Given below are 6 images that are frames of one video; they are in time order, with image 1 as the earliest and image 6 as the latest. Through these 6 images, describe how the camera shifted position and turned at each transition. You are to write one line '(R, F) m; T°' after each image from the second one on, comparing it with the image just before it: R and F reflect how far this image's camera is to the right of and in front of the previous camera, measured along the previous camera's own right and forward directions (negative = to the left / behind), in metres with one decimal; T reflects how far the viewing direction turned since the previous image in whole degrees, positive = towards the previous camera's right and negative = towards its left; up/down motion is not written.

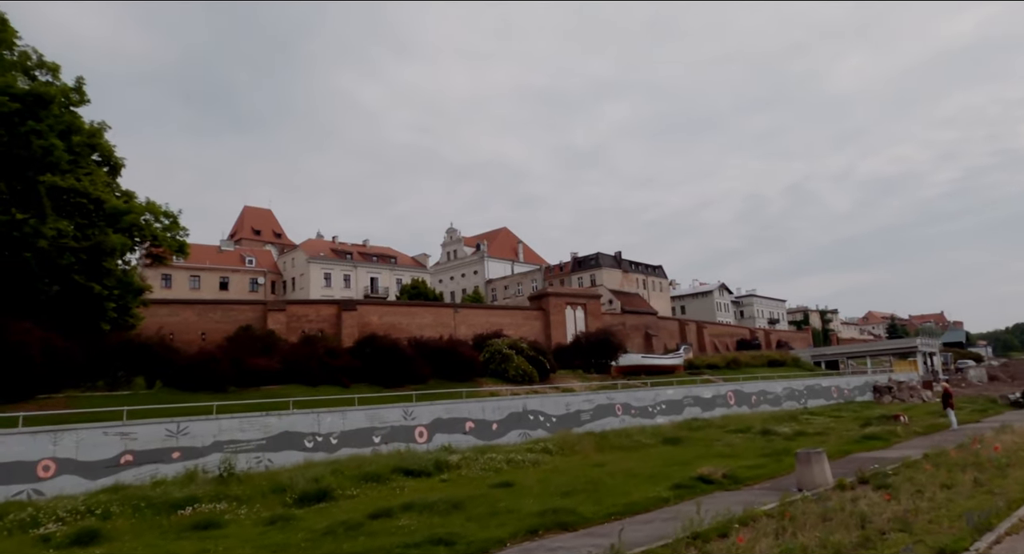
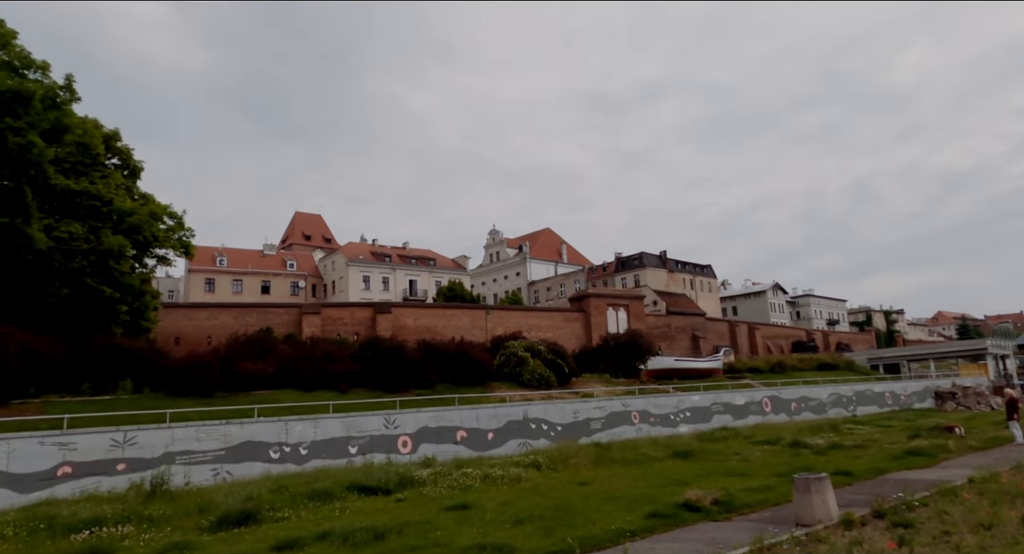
(+1.8, +2.0) m; -5°
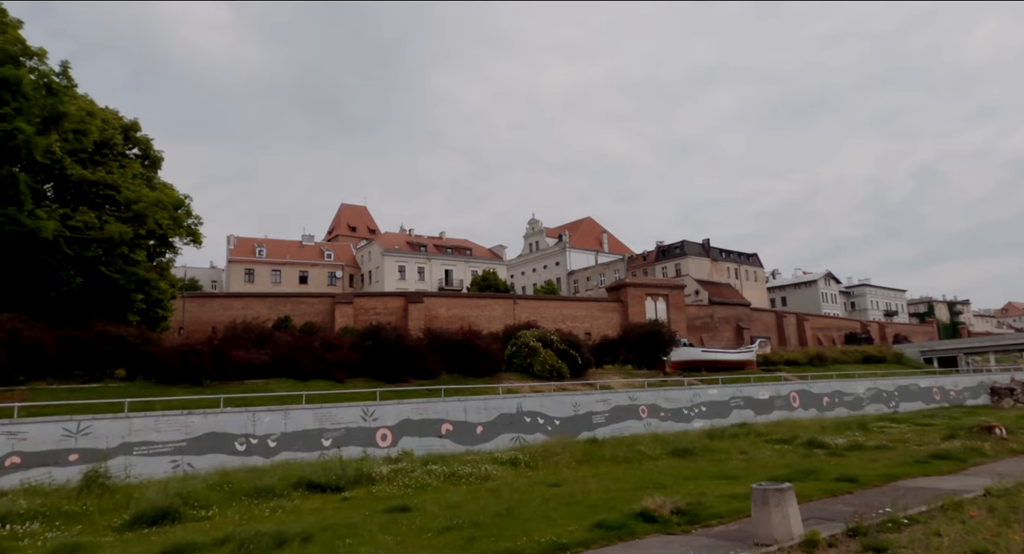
(+1.8, +1.3) m; -4°
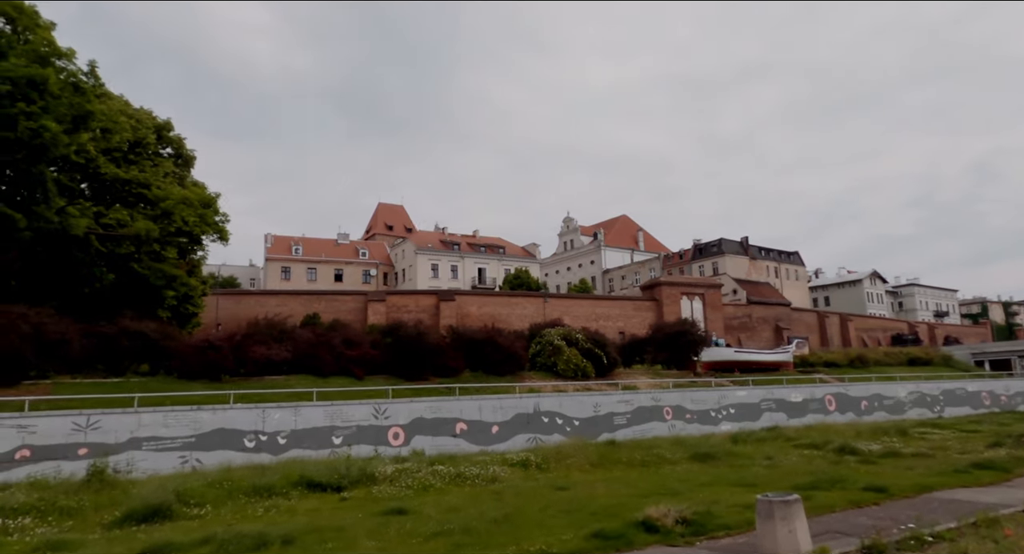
(+0.6, +0.5) m; -3°
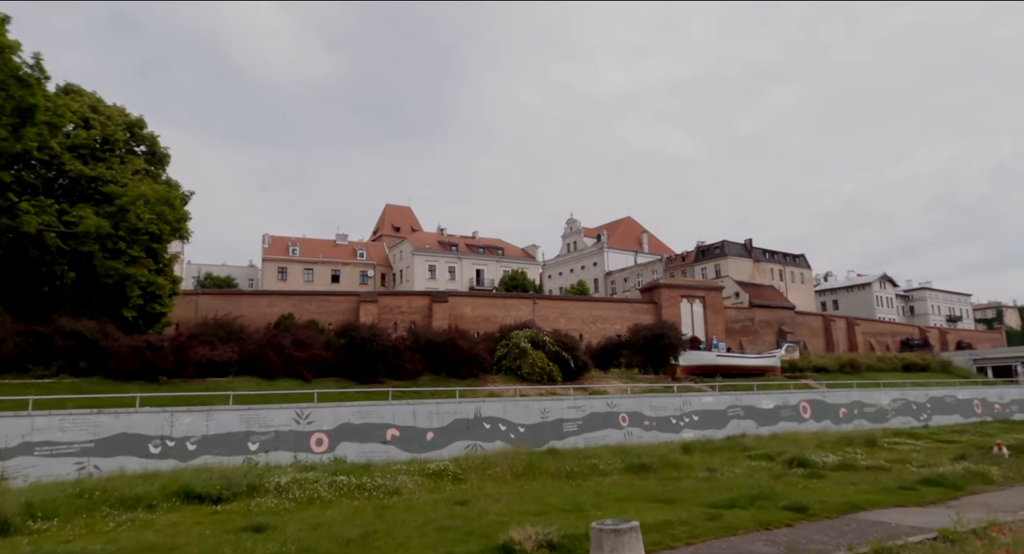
(+2.1, +1.0) m; -1°
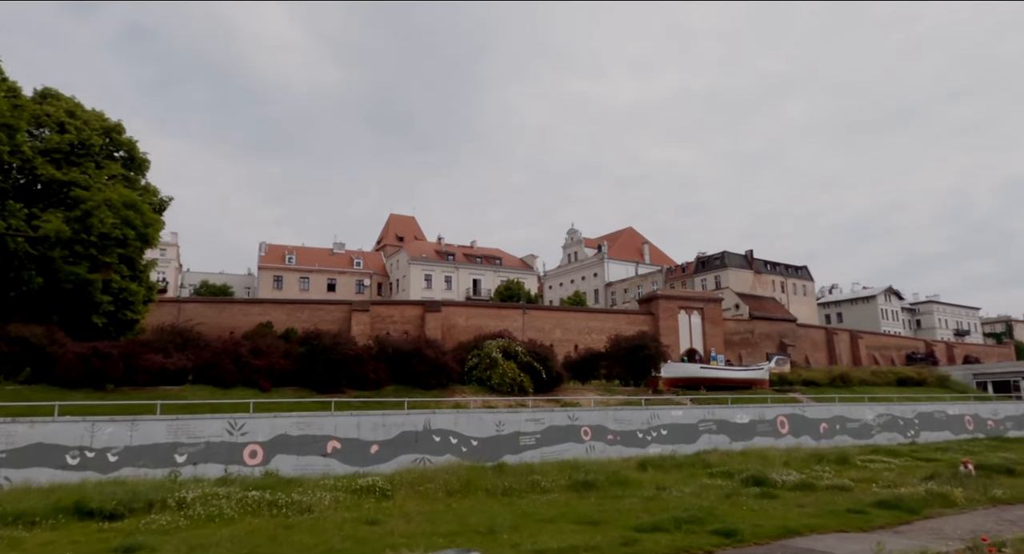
(+1.6, +0.8) m; -1°
